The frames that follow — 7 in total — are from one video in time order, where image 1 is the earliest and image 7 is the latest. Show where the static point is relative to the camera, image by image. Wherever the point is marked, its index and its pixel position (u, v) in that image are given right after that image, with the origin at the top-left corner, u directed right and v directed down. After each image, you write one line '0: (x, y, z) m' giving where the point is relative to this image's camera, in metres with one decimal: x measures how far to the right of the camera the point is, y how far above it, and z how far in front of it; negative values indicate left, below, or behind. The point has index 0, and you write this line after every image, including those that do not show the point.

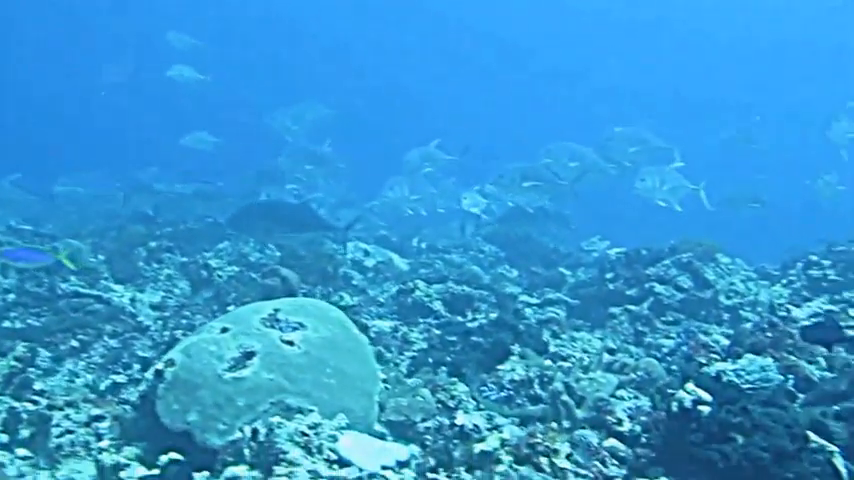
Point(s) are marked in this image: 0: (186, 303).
0: (-2.5, -0.7, +10.4) m
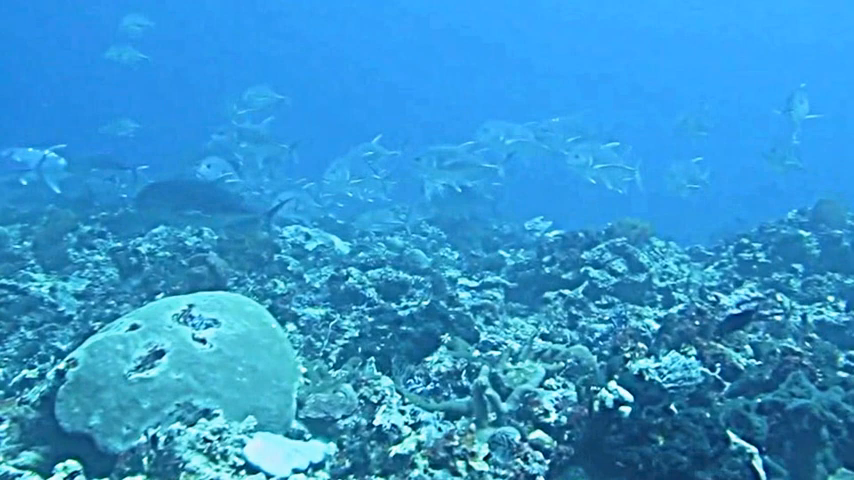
0: (-3.2, -0.5, +10.1) m
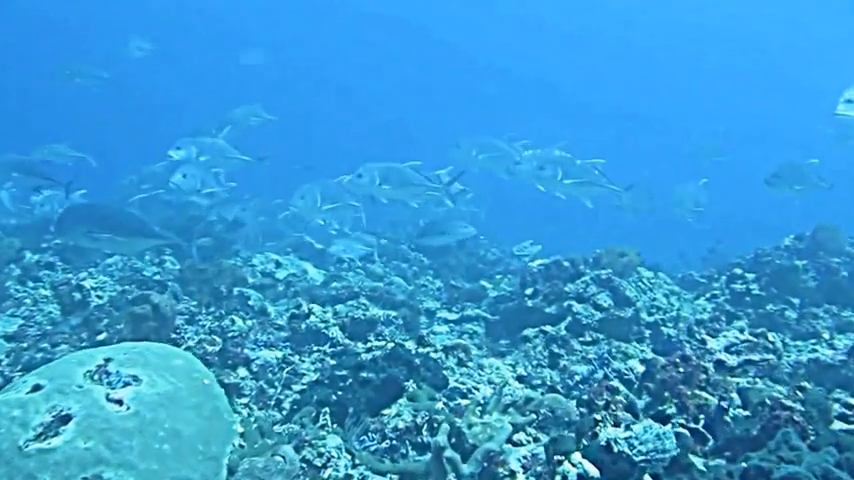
0: (-3.5, -0.9, +9.3) m
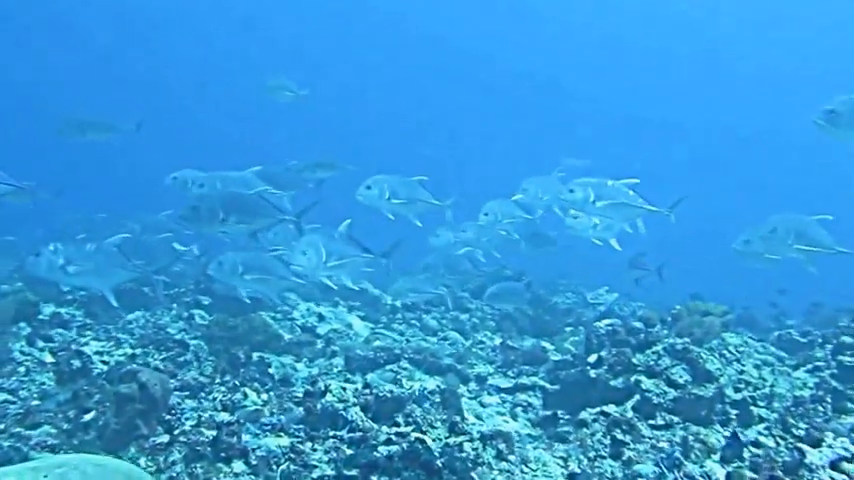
0: (-3.3, -1.4, +8.2) m
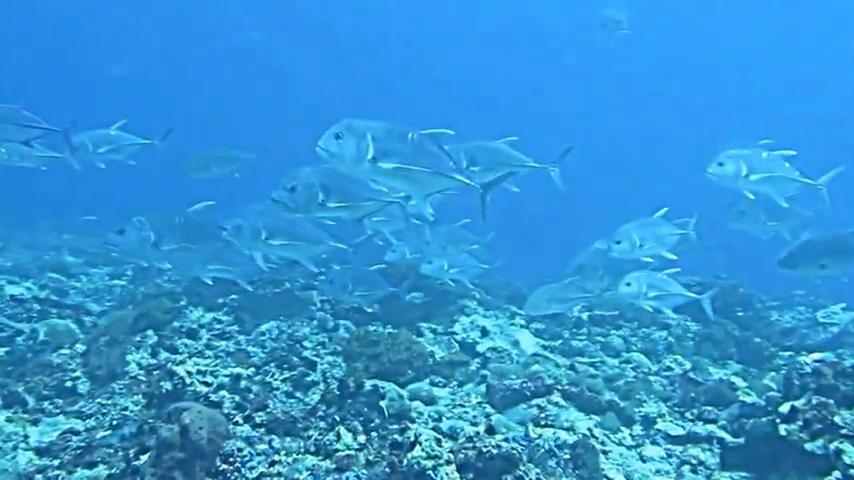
0: (-2.4, -1.4, +7.1) m
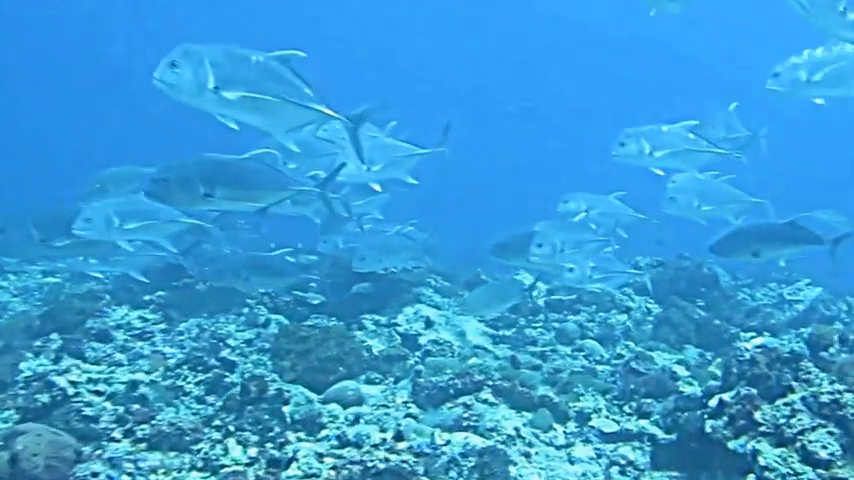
0: (-3.0, -1.4, +6.4) m
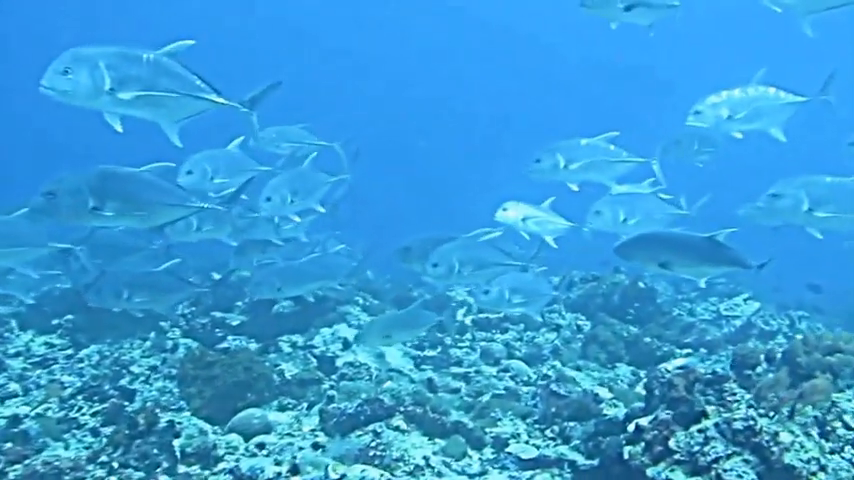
0: (-3.6, -1.6, +5.8) m
